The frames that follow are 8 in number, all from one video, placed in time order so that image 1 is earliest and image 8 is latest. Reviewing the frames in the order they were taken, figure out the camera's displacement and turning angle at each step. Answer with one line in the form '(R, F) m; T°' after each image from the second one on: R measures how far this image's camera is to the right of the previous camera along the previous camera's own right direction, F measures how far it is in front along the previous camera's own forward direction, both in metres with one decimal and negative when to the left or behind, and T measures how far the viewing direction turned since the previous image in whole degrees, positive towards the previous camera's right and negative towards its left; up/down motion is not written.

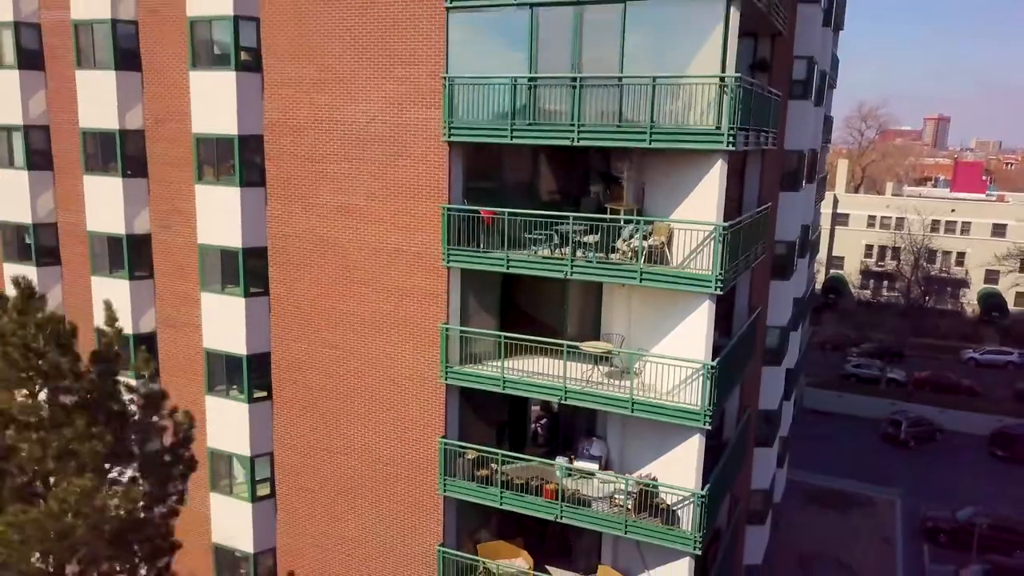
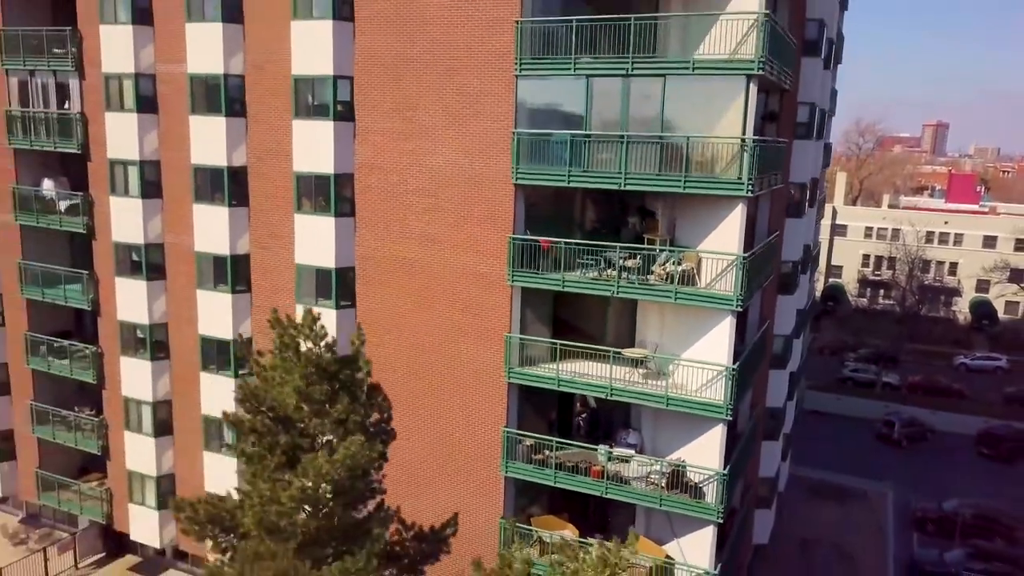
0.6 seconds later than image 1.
(-1.1, -3.0) m; 0°
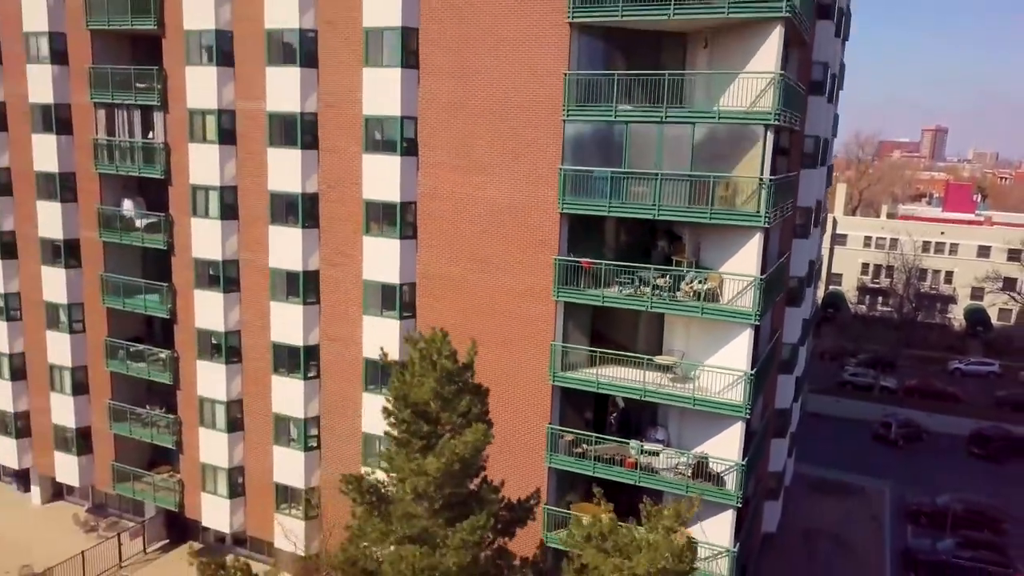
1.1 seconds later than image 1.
(-1.1, -2.6) m; 0°
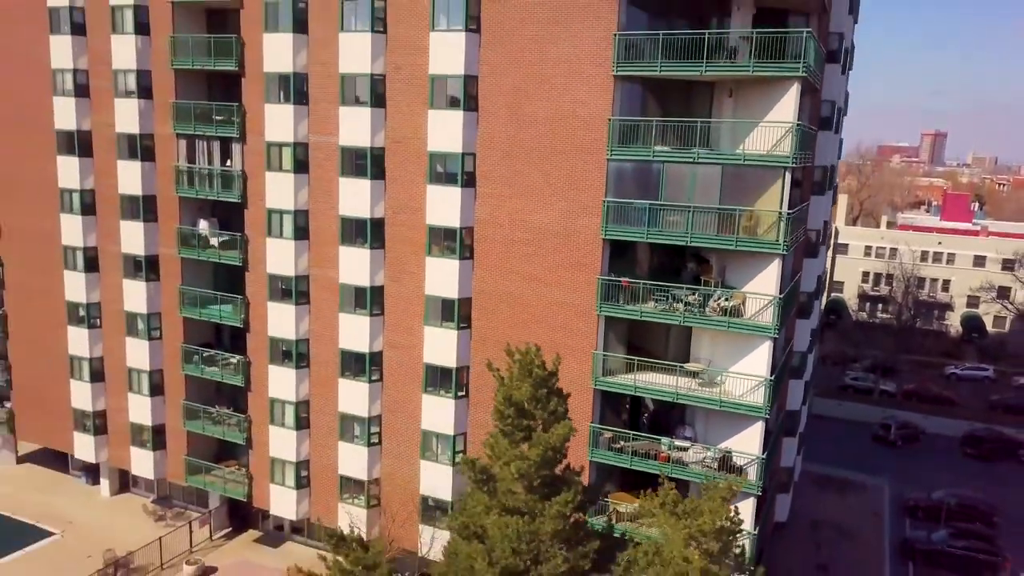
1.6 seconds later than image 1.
(-1.3, -2.9) m; 0°
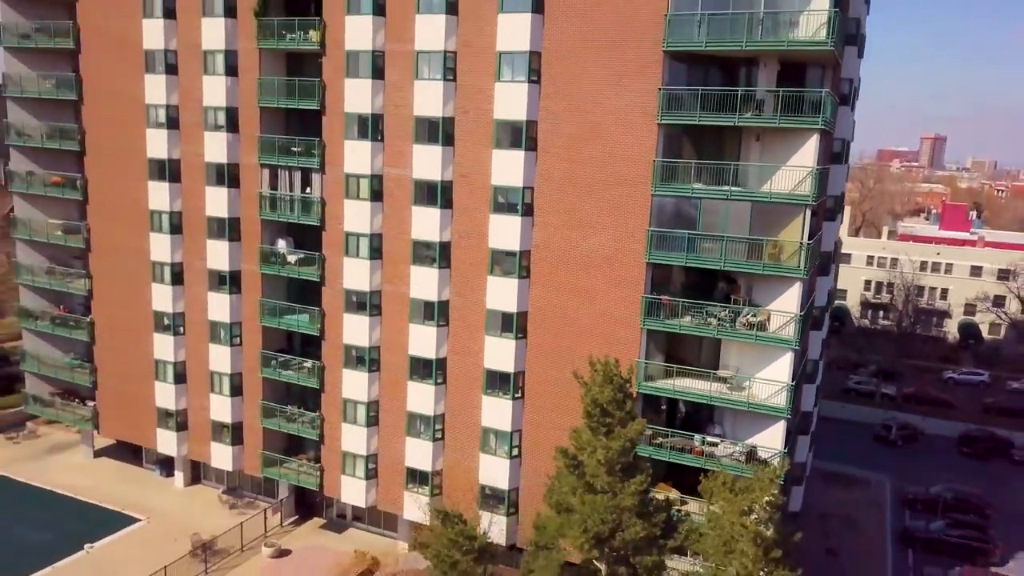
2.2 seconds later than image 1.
(-1.8, -3.6) m; 0°
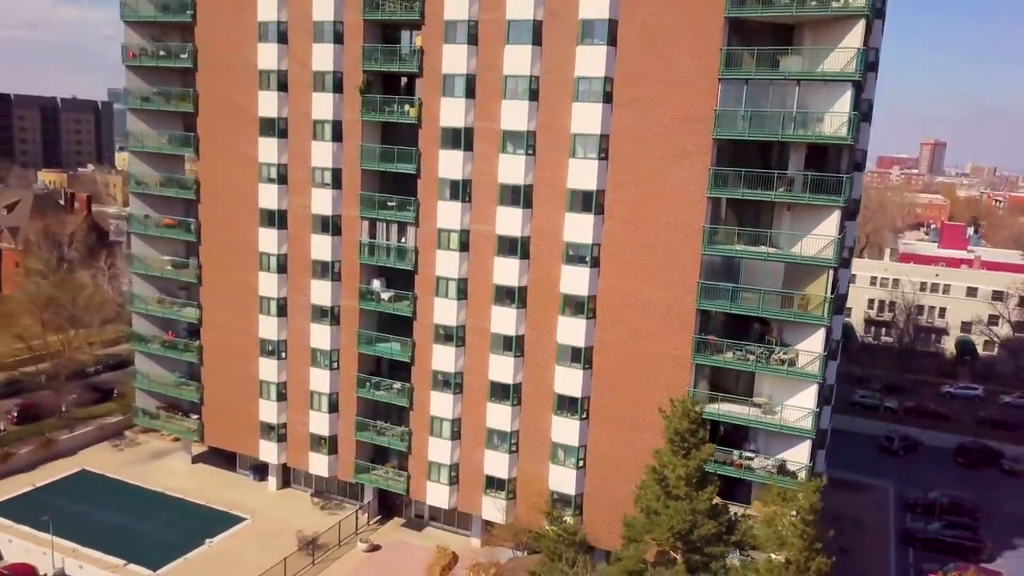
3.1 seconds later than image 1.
(-2.8, -5.6) m; 0°
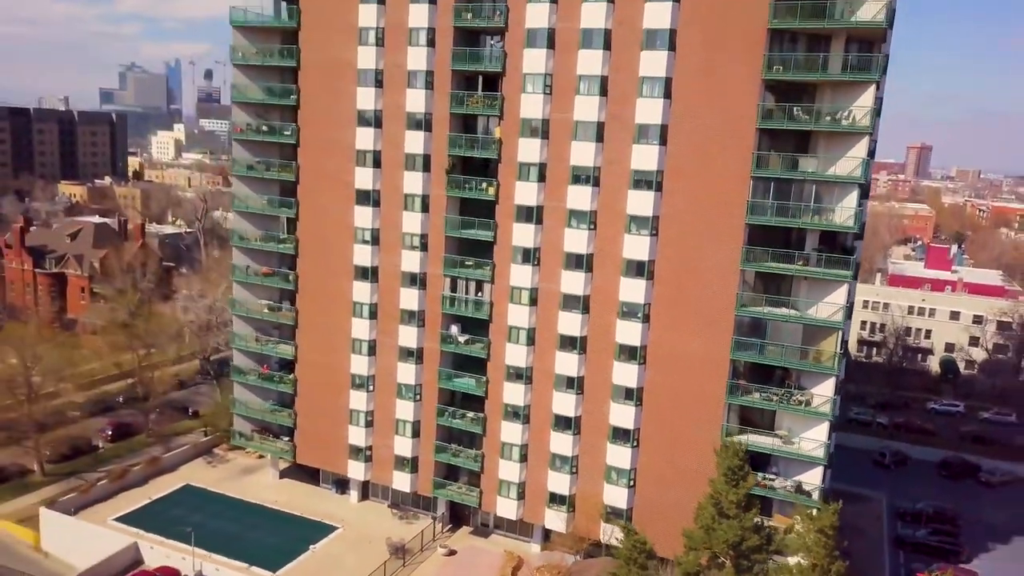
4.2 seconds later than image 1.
(-3.7, -7.2) m; +1°
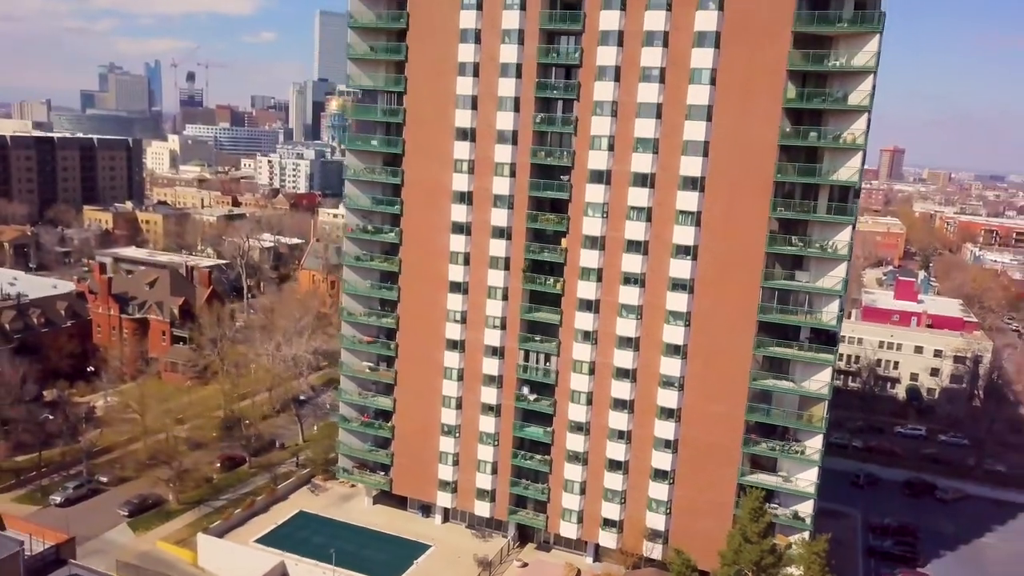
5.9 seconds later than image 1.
(-5.6, -12.7) m; +1°
